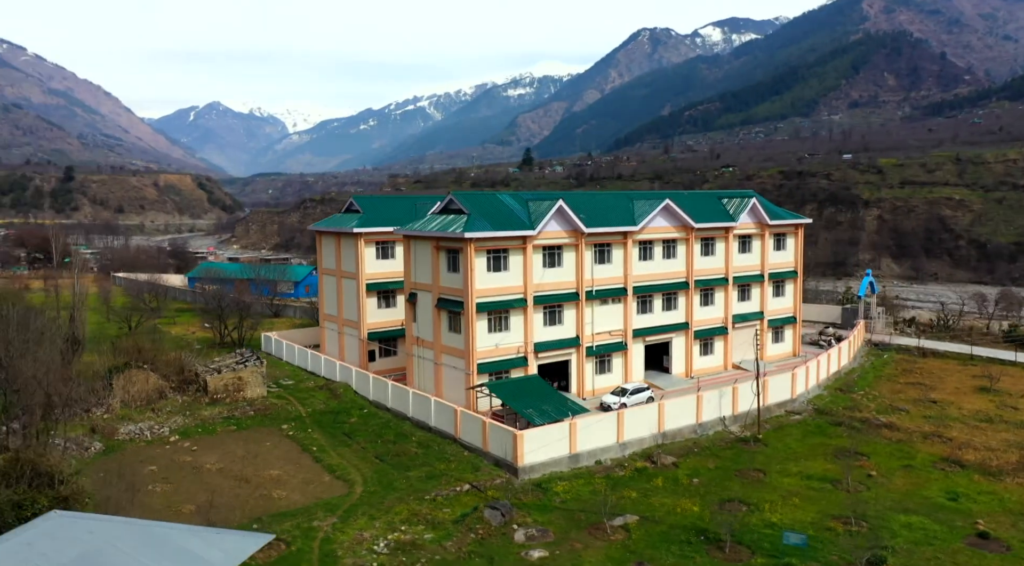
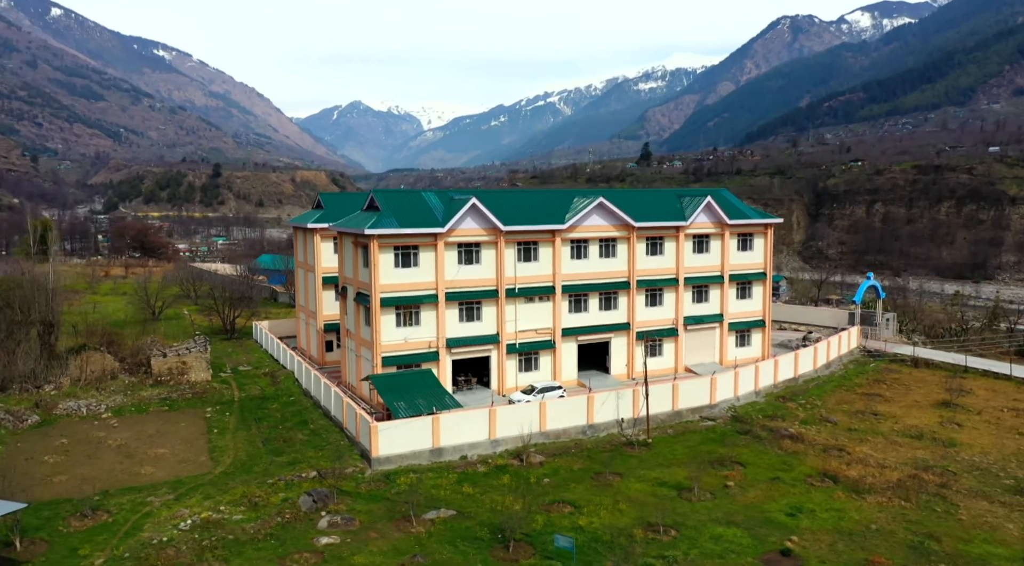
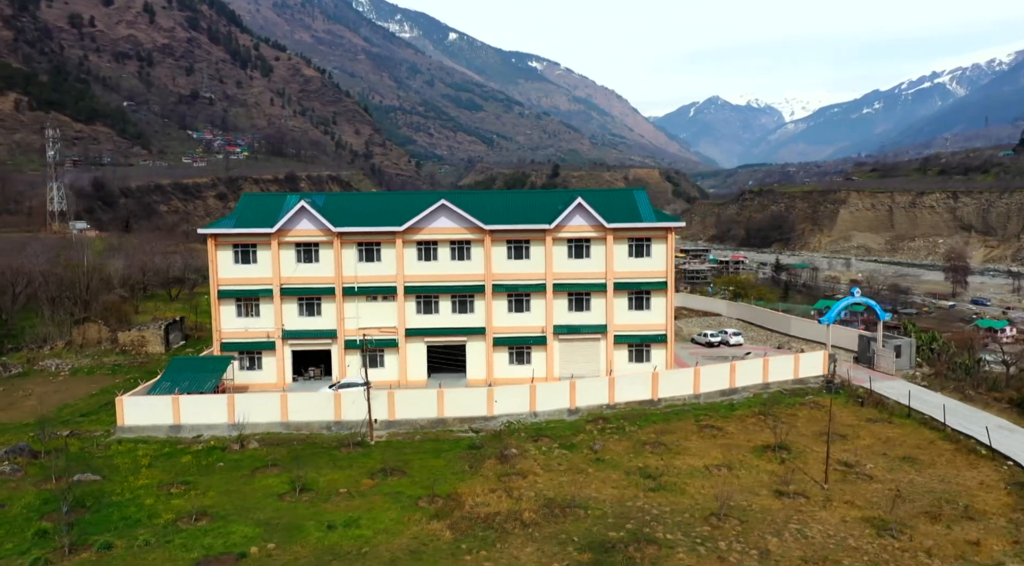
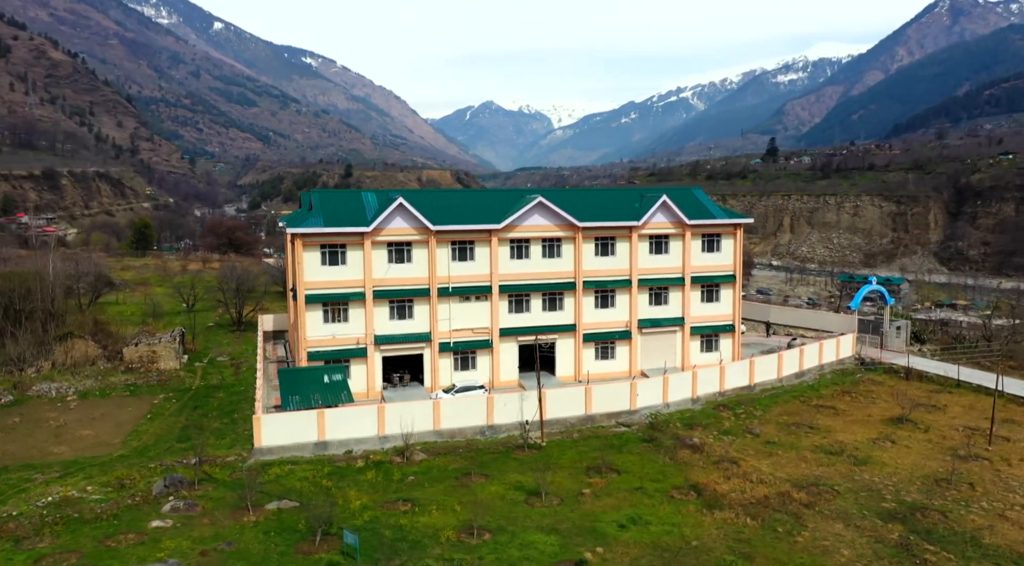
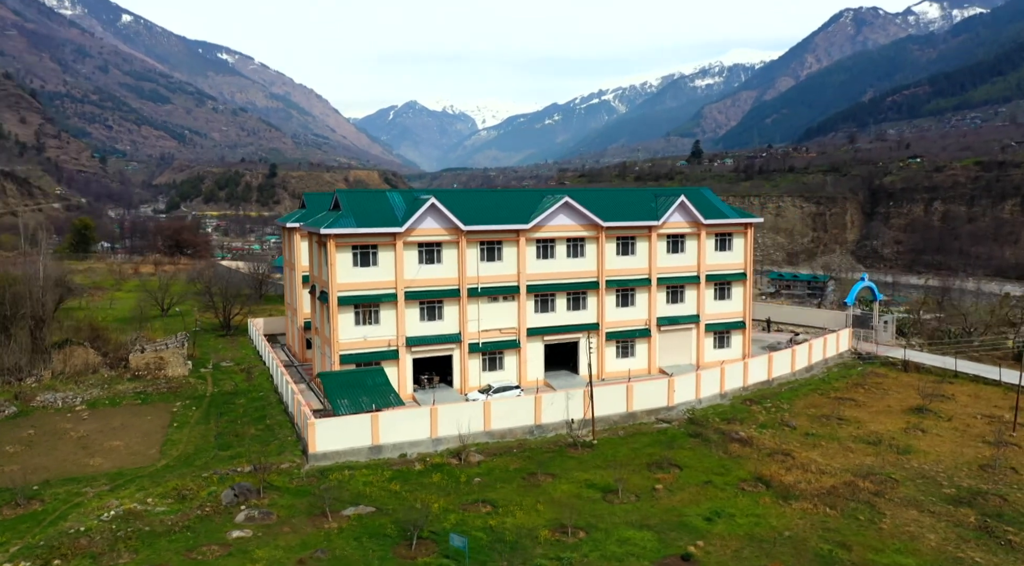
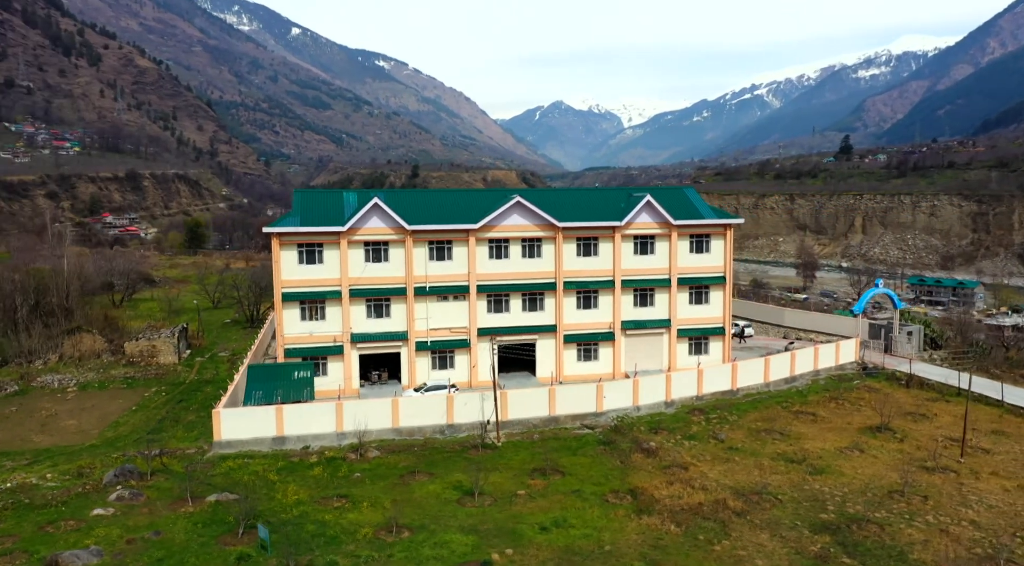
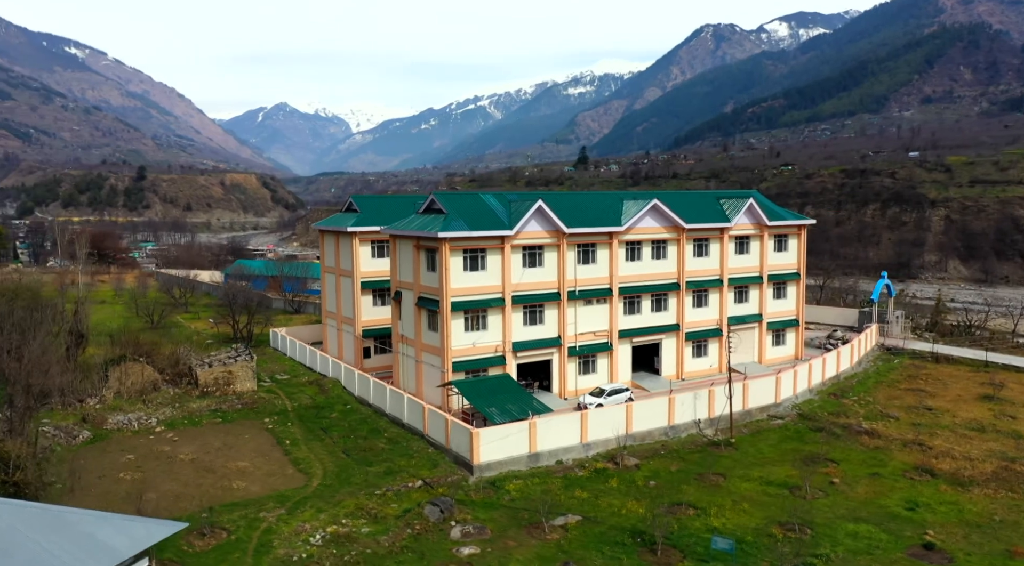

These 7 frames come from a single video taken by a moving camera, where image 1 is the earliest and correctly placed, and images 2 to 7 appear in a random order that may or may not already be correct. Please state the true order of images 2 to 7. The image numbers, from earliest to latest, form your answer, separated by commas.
7, 2, 5, 4, 6, 3
